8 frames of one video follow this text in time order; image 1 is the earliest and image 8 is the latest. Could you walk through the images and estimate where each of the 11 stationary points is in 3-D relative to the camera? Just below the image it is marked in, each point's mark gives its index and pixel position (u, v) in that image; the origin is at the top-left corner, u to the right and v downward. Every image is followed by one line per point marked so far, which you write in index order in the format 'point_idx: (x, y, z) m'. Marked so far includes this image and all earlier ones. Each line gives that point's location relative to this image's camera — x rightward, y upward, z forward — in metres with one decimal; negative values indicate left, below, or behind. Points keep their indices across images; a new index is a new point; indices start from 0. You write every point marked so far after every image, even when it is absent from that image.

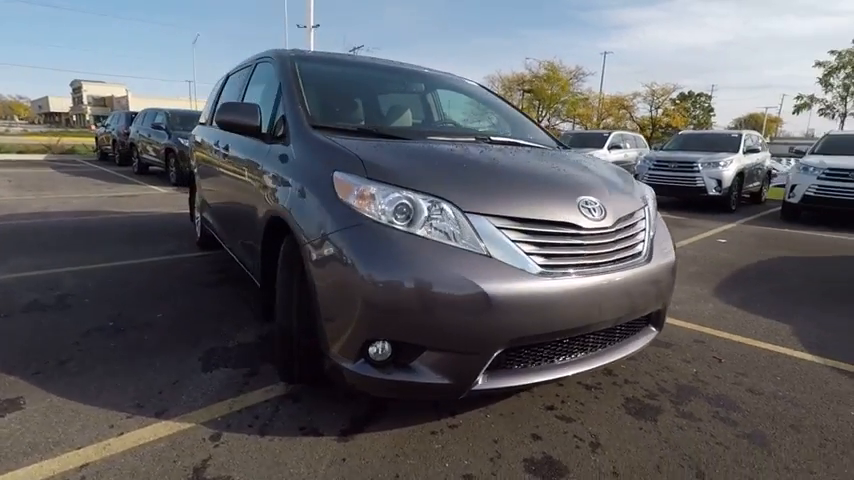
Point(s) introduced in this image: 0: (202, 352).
0: (-1.5, -0.8, +3.3) m
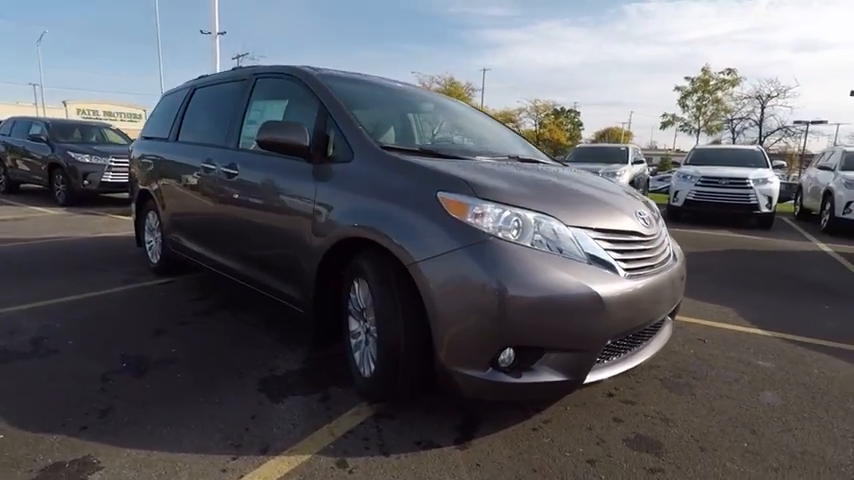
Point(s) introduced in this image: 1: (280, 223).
0: (-1.1, -1.0, +3.1) m
1: (-1.1, +0.1, +3.5) m
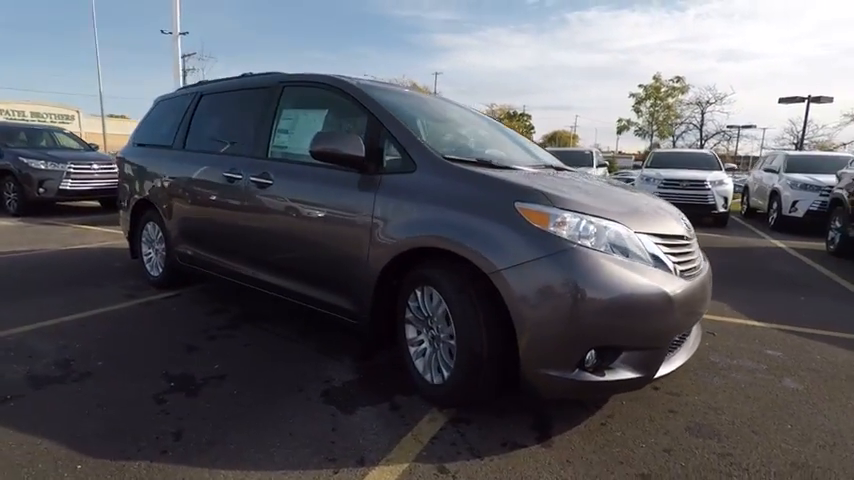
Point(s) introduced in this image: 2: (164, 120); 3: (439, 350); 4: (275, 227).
0: (-0.7, -1.0, +3.1) m
1: (-0.7, +0.1, +3.5) m
2: (-3.1, +1.4, +5.6) m
3: (+0.1, -0.7, +3.0) m
4: (-1.3, +0.1, +3.9) m
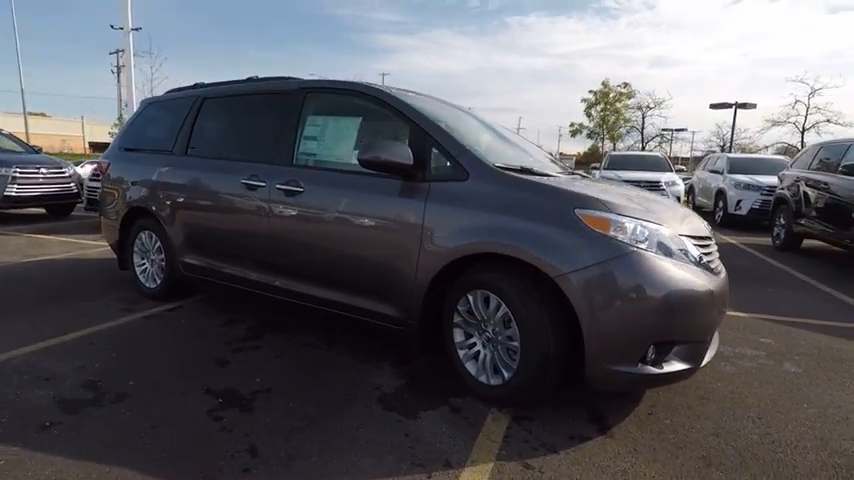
0: (-0.3, -1.1, +3.1) m
1: (-0.4, 0.0, +3.5) m
2: (-3.0, +1.3, +5.3) m
3: (+0.5, -0.7, +3.1) m
4: (-1.0, +0.1, +3.9) m
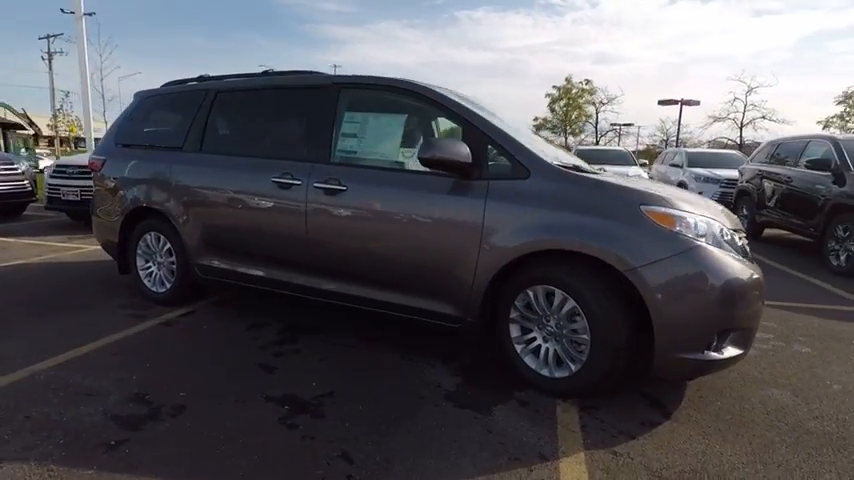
0: (+0.1, -1.1, +3.1) m
1: (0.0, 0.0, +3.5) m
2: (-2.8, +1.3, +5.0) m
3: (+0.9, -0.7, +3.2) m
4: (-0.7, +0.1, +3.8) m
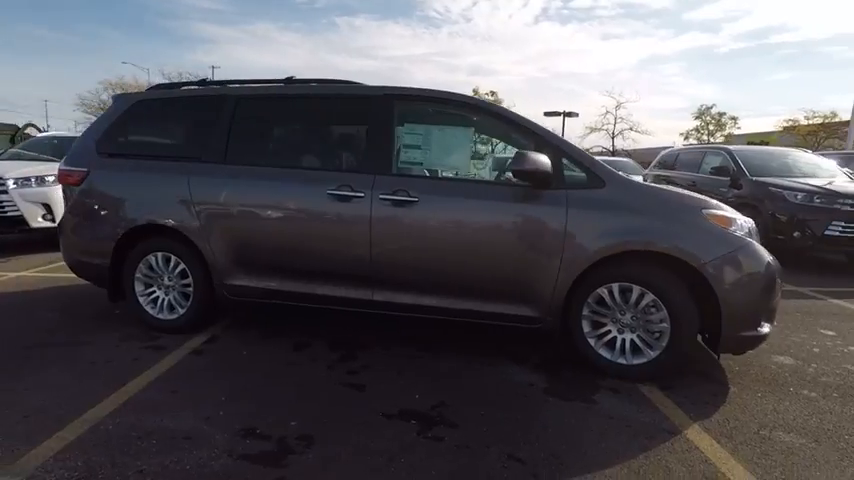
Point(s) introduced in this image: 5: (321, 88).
0: (+0.9, -1.1, +3.3) m
1: (+0.6, 0.0, +3.7) m
2: (-2.6, +1.1, +4.5) m
3: (+1.6, -0.7, +3.6) m
4: (-0.1, 0.0, +3.8) m
5: (-1.0, +1.4, +4.3) m
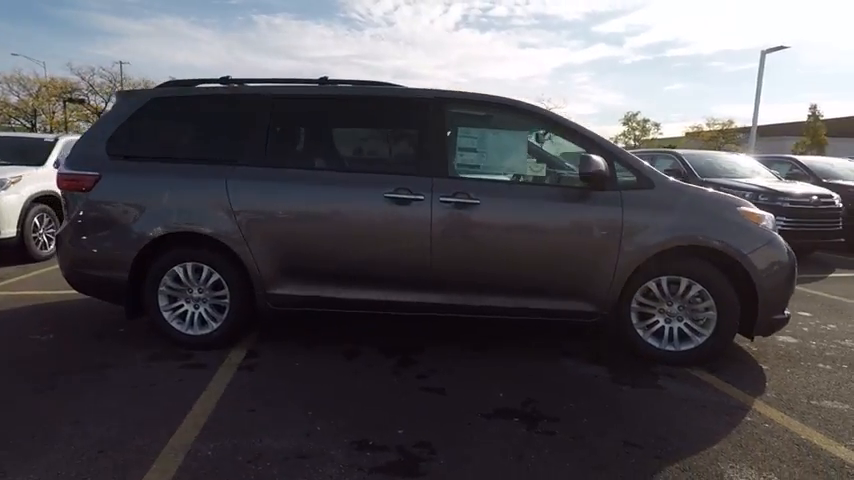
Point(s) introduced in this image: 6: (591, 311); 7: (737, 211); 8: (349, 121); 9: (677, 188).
0: (+1.5, -1.1, +3.5) m
1: (+1.1, 0.0, +3.9) m
2: (-2.2, +1.0, +4.2) m
3: (+2.1, -0.7, +3.9) m
4: (+0.4, 0.0, +3.9) m
5: (-0.6, +1.4, +4.2) m
6: (+1.4, -0.6, +3.9) m
7: (+2.5, +0.2, +3.9) m
8: (-0.7, +1.0, +4.1) m
9: (+2.0, +0.4, +3.9) m
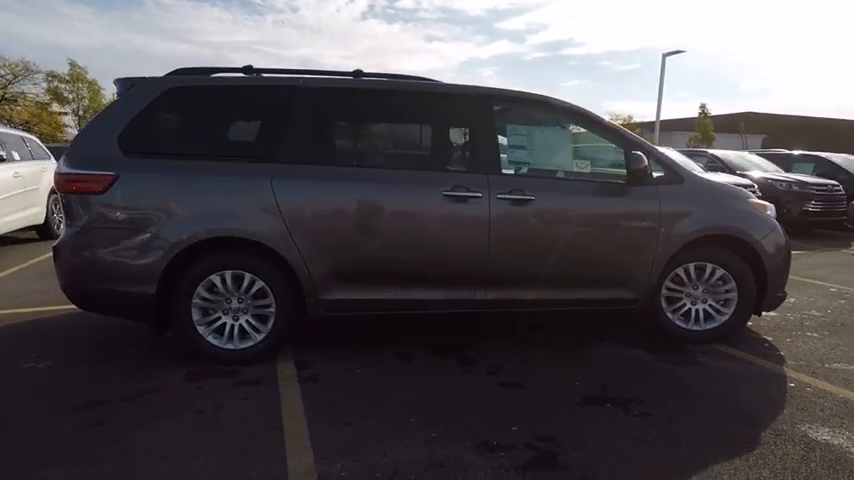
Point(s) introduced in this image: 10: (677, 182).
0: (+2.0, -1.0, +3.9) m
1: (+1.5, 0.0, +4.1) m
2: (-1.8, +0.9, +3.8) m
3: (+2.6, -0.6, +4.3) m
4: (+0.9, 0.0, +4.0) m
5: (-0.2, +1.4, +4.1) m
6: (+1.8, -0.5, +4.2) m
7: (+2.9, +0.4, +4.4) m
8: (-0.3, +1.0, +4.0) m
9: (+2.4, +0.5, +4.3) m
10: (+2.2, +0.5, +4.2) m
